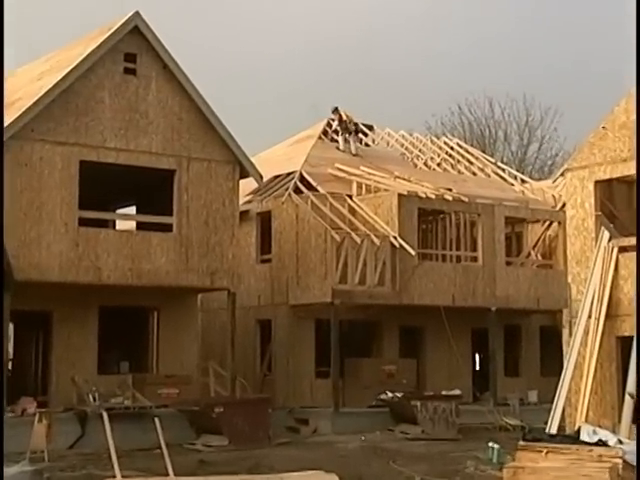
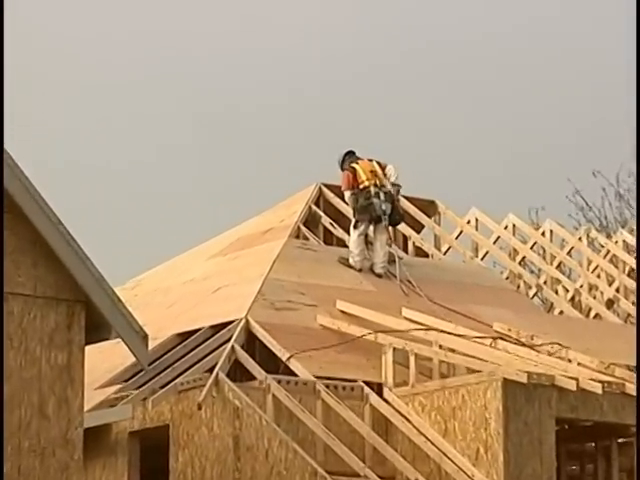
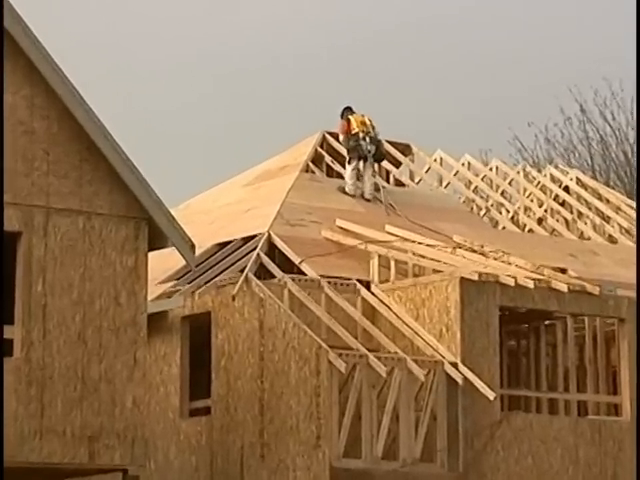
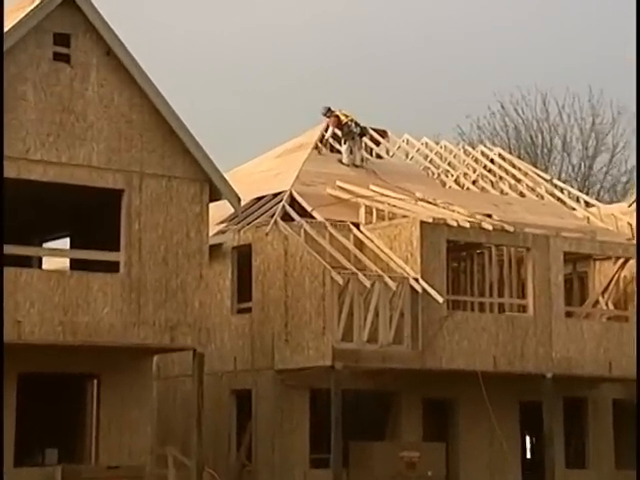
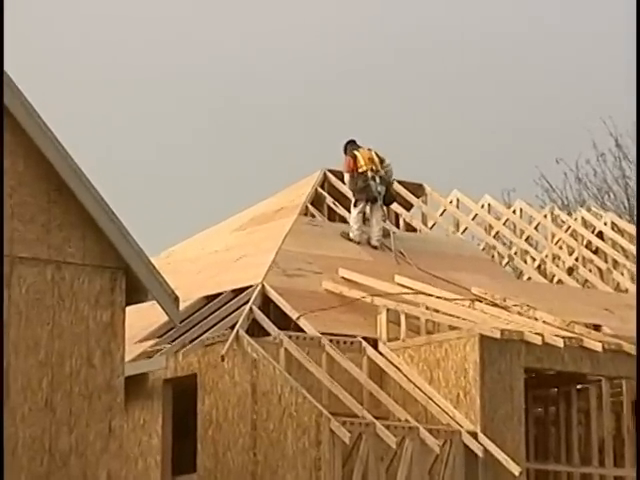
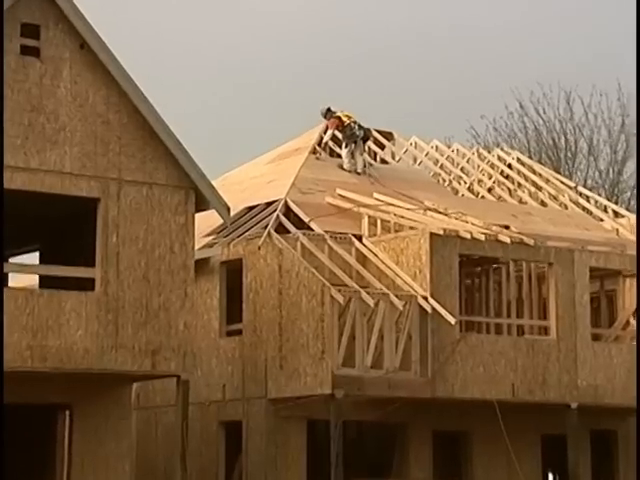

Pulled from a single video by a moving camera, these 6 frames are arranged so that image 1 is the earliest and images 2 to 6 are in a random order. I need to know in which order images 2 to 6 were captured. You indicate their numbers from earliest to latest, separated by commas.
4, 6, 3, 5, 2
